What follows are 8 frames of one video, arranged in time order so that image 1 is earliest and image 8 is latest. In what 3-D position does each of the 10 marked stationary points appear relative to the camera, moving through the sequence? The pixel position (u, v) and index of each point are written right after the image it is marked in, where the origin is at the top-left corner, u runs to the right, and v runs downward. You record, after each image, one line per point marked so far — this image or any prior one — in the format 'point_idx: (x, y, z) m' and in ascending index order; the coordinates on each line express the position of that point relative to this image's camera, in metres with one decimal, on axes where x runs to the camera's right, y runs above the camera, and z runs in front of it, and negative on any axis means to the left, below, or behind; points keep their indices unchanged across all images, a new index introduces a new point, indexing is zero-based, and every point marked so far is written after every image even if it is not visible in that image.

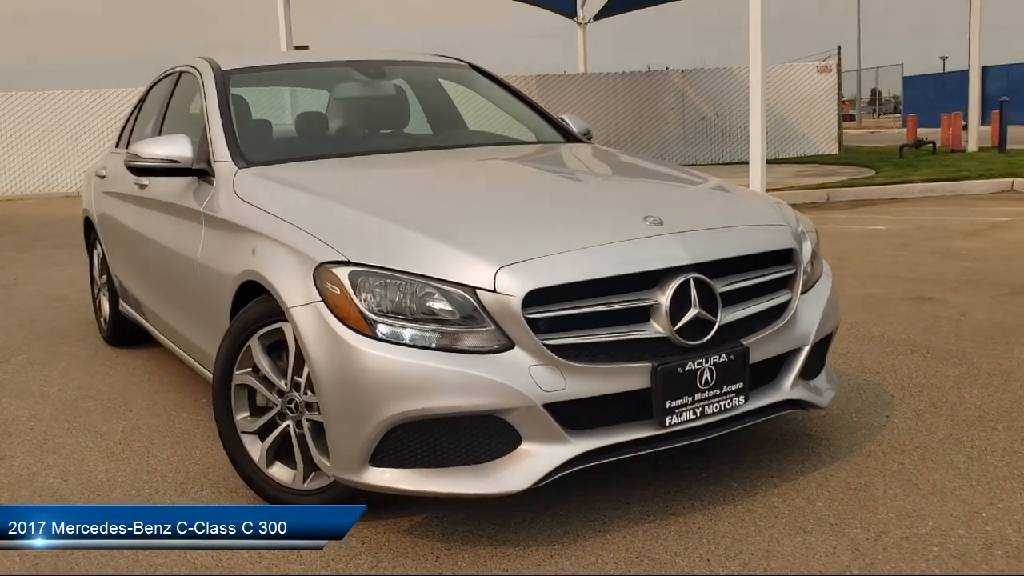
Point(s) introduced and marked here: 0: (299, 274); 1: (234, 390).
0: (-0.6, 0.0, +3.0) m
1: (-0.9, -0.3, +3.4) m
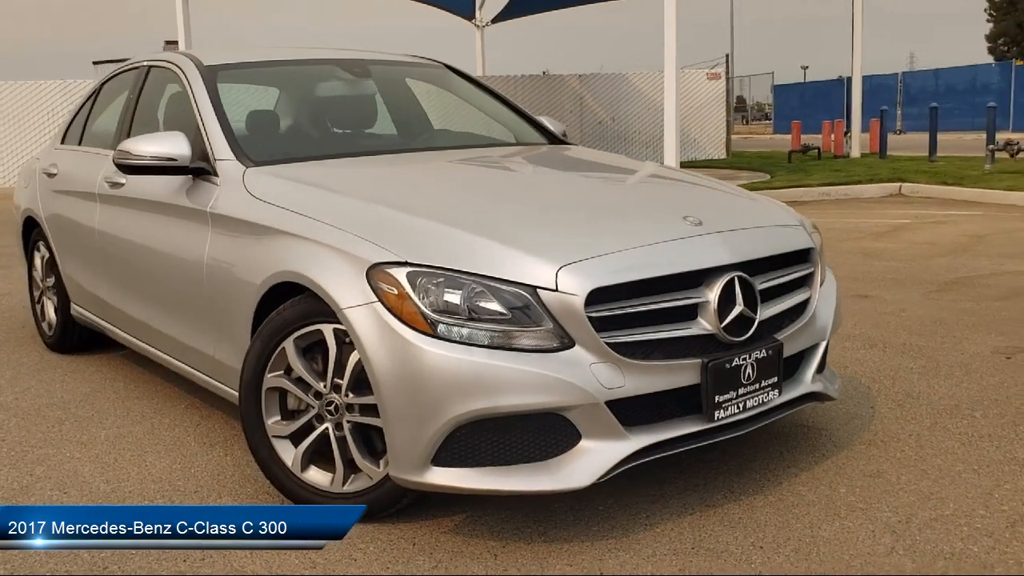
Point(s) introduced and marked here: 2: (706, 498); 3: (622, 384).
0: (-0.5, 0.0, +3.0) m
1: (-0.8, -0.3, +3.3) m
2: (+0.6, -0.7, +3.3) m
3: (+0.3, -0.3, +2.9) m
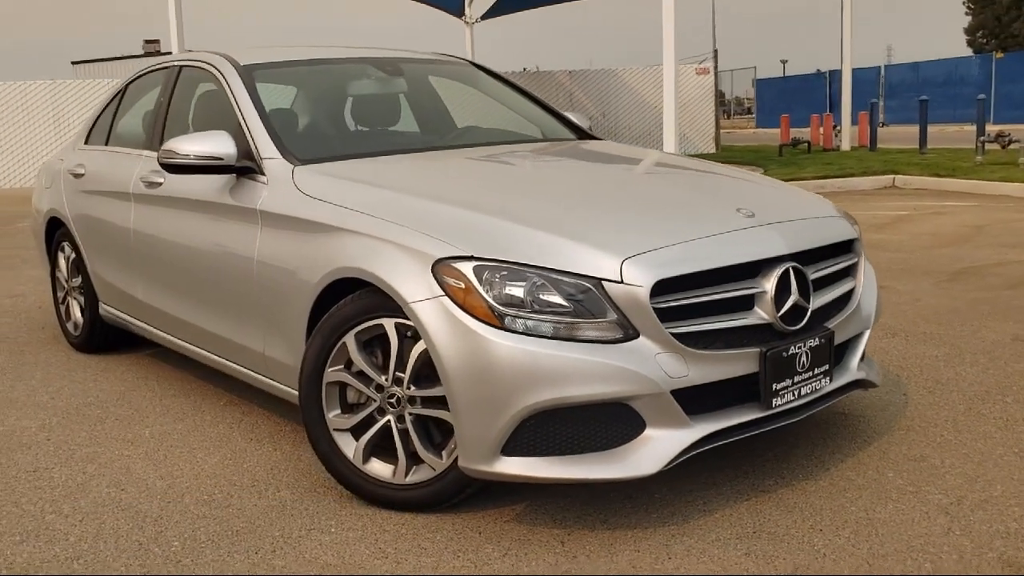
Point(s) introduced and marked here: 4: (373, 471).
0: (-0.3, 0.0, +3.1) m
1: (-0.6, -0.3, +3.4) m
2: (+0.8, -0.7, +3.3) m
3: (+0.5, -0.3, +2.9) m
4: (-0.4, -0.6, +3.3) m
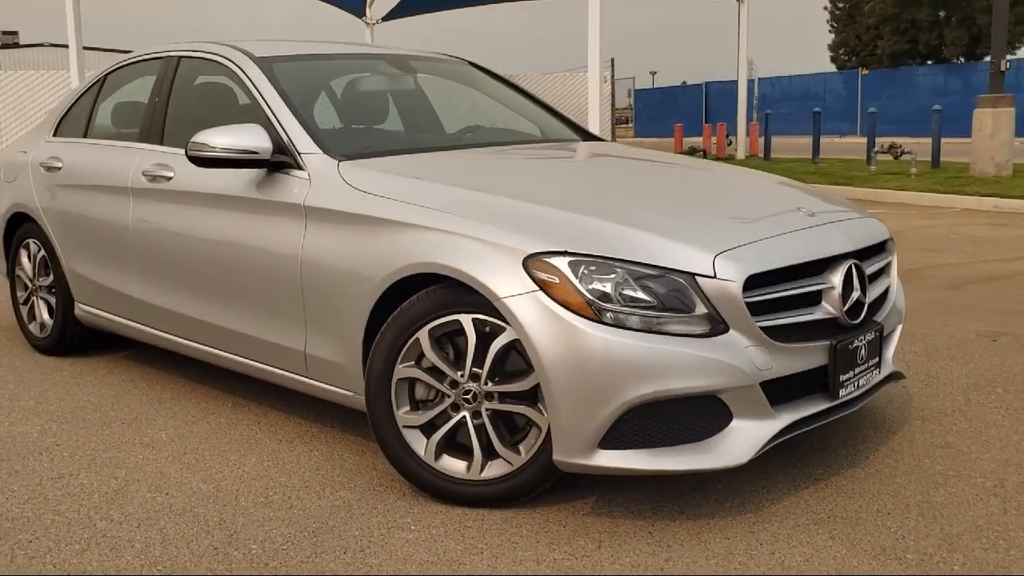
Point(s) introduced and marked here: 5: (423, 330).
0: (0.0, +0.1, +3.1) m
1: (-0.4, -0.3, +3.3) m
2: (+1.0, -0.6, +3.5) m
3: (+0.8, -0.2, +3.0) m
4: (-0.1, -0.6, +3.3) m
5: (-0.3, -0.1, +3.3) m
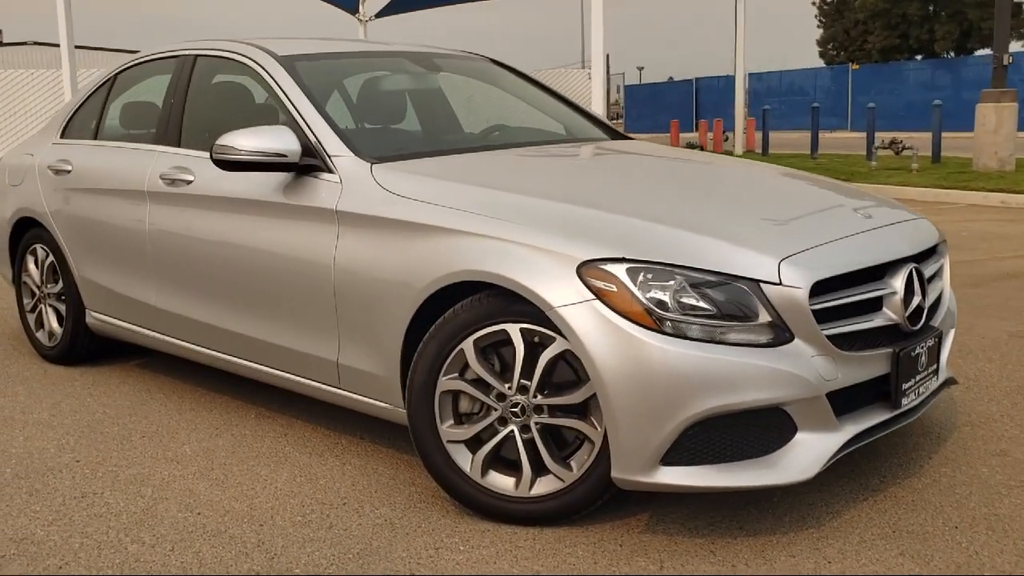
0: (+0.1, 0.0, +2.9) m
1: (-0.2, -0.4, +3.2) m
2: (+1.2, -0.7, +3.4) m
3: (+0.9, -0.3, +2.9) m
4: (0.0, -0.6, +3.1) m
5: (-0.1, -0.2, +3.1) m
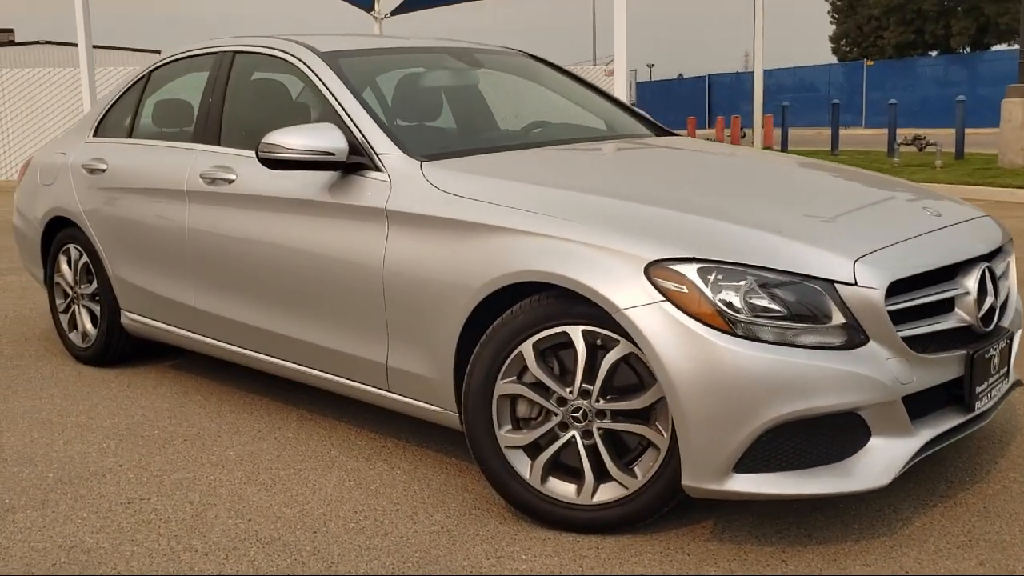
0: (+0.3, 0.0, +2.8) m
1: (0.0, -0.4, +3.1) m
2: (+1.4, -0.7, +3.3) m
3: (+1.1, -0.3, +2.8) m
4: (+0.2, -0.6, +3.0) m
5: (0.0, -0.2, +3.0) m
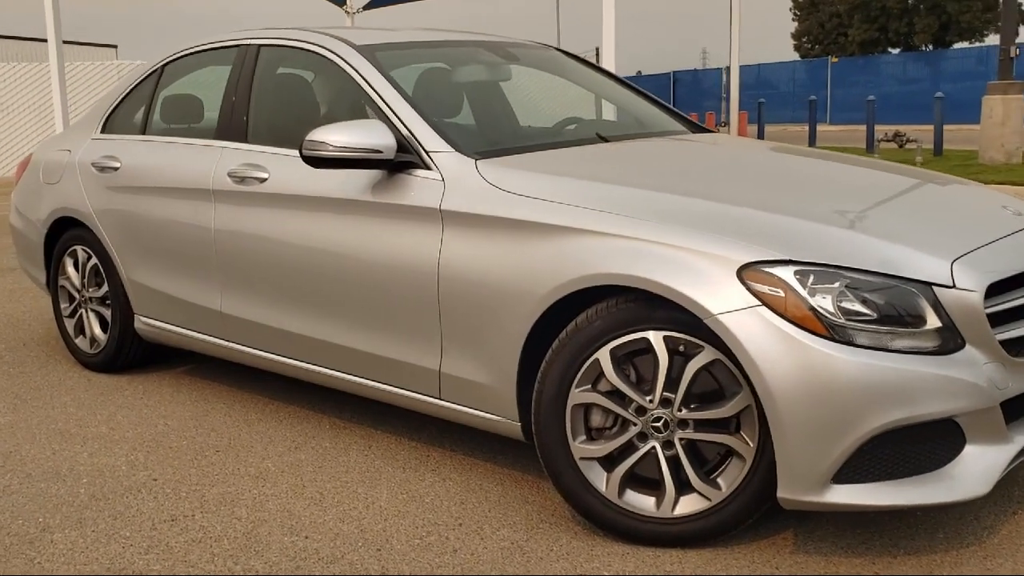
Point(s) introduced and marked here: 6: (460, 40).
0: (+0.5, 0.0, +2.7) m
1: (+0.2, -0.4, +3.0) m
2: (+1.6, -0.7, +3.2) m
3: (+1.3, -0.3, +2.7) m
4: (+0.4, -0.6, +2.9) m
5: (+0.3, -0.2, +2.9) m
6: (-0.3, +1.1, +4.5) m
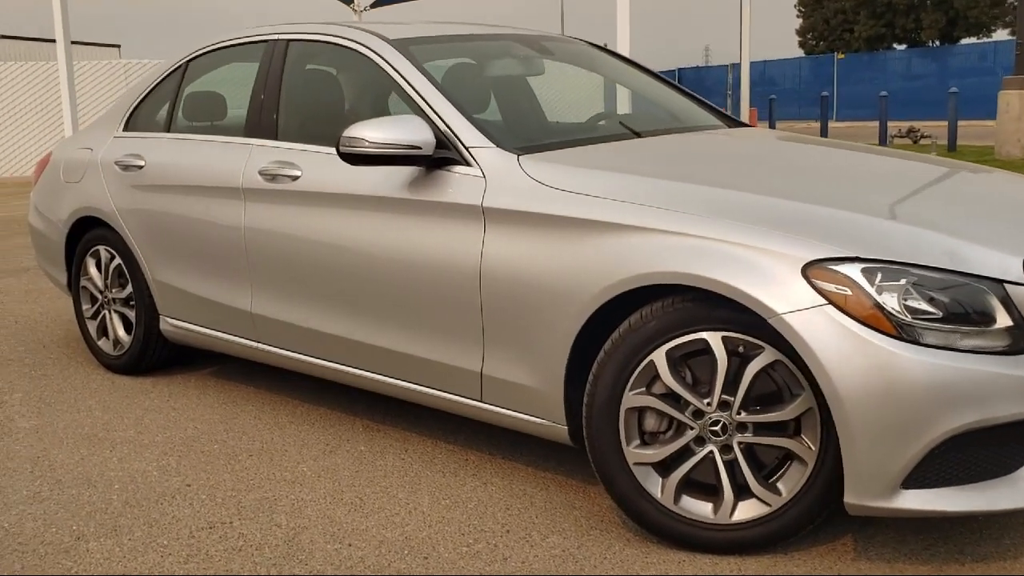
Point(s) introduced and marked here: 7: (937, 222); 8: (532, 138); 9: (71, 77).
0: (+0.7, 0.0, +2.6) m
1: (+0.3, -0.4, +2.9) m
2: (+1.7, -0.7, +3.1) m
3: (+1.5, -0.3, +2.6) m
4: (+0.6, -0.6, +2.8) m
5: (+0.4, -0.2, +2.8) m
6: (-0.1, +1.1, +4.4) m
7: (+1.1, +0.2, +2.7) m
8: (+0.1, +0.5, +3.6) m
9: (-6.8, +3.2, +15.3) m
